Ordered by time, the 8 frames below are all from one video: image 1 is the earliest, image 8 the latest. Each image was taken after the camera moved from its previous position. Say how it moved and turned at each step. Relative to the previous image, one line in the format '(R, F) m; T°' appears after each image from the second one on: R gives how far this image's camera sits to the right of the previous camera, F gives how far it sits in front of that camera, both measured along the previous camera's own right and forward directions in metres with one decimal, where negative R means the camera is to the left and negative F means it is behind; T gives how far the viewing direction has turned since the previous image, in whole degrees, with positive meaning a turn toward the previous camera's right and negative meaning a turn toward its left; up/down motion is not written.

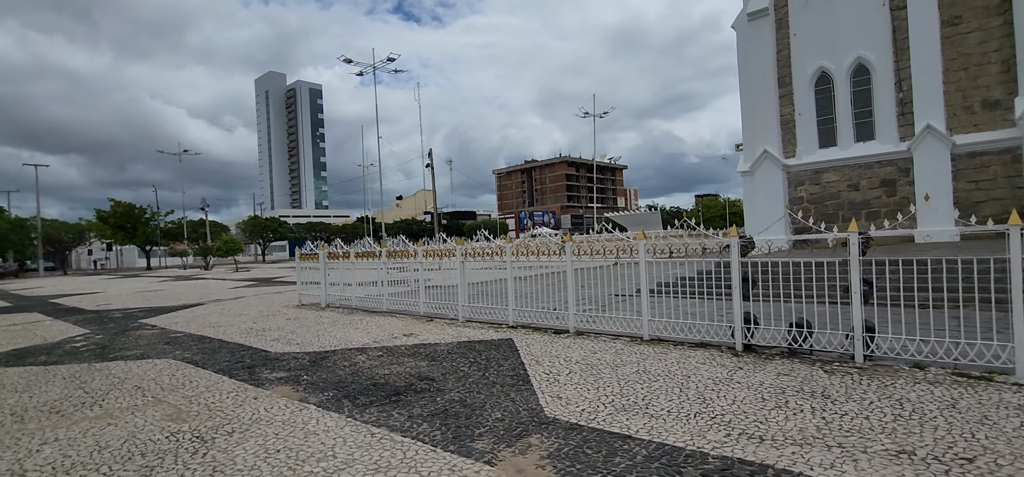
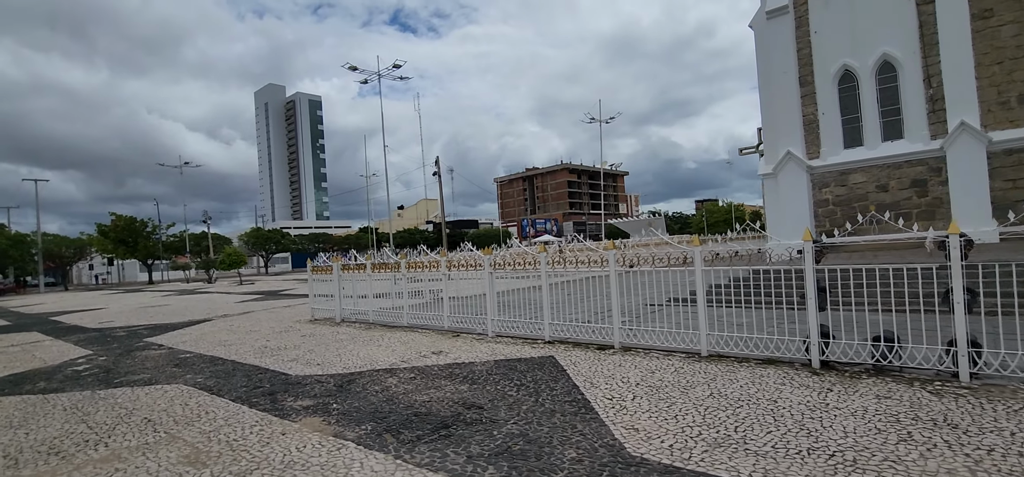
(-0.5, +0.6) m; 0°
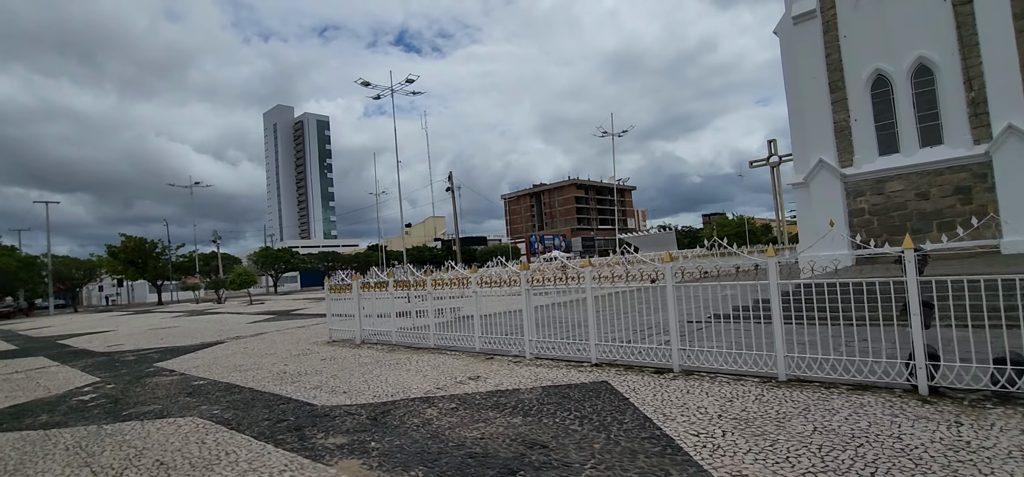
(-0.5, +0.6) m; -1°
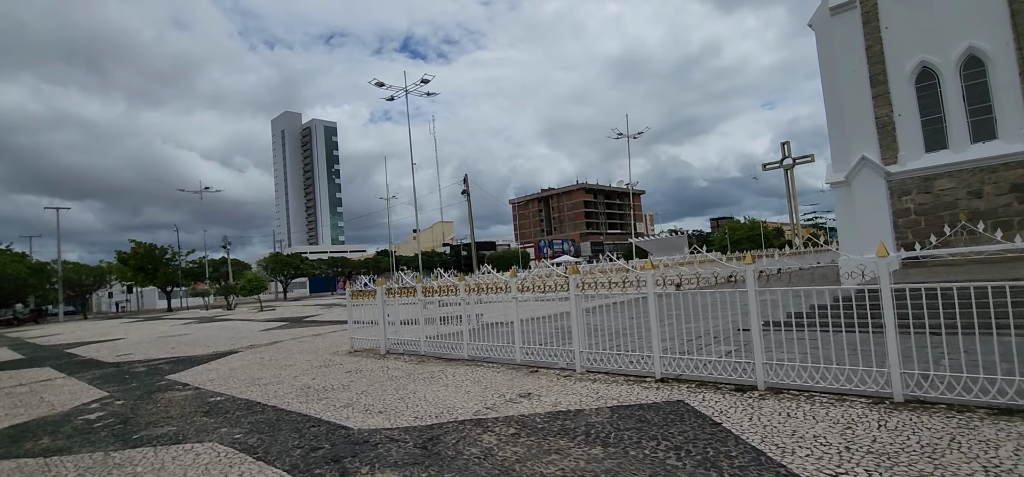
(-0.6, +0.8) m; -1°
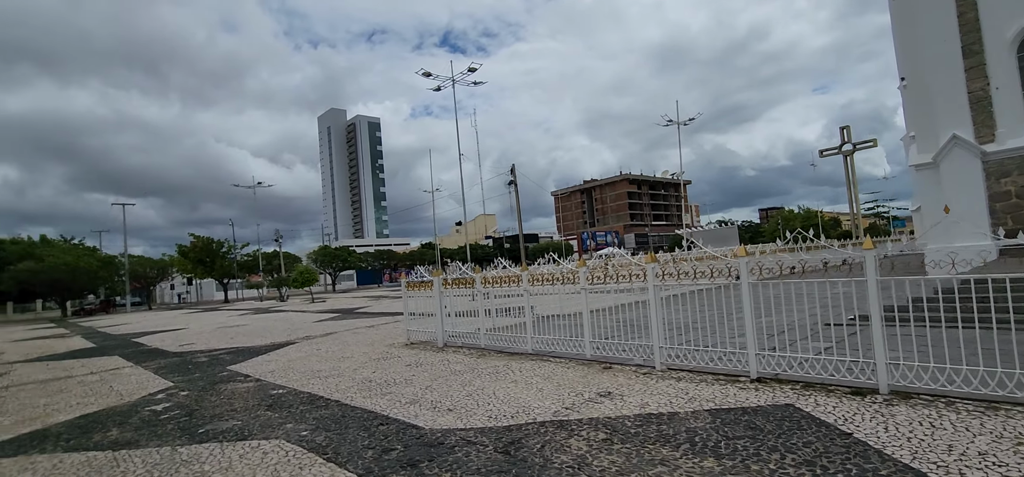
(-0.4, +0.5) m; -4°
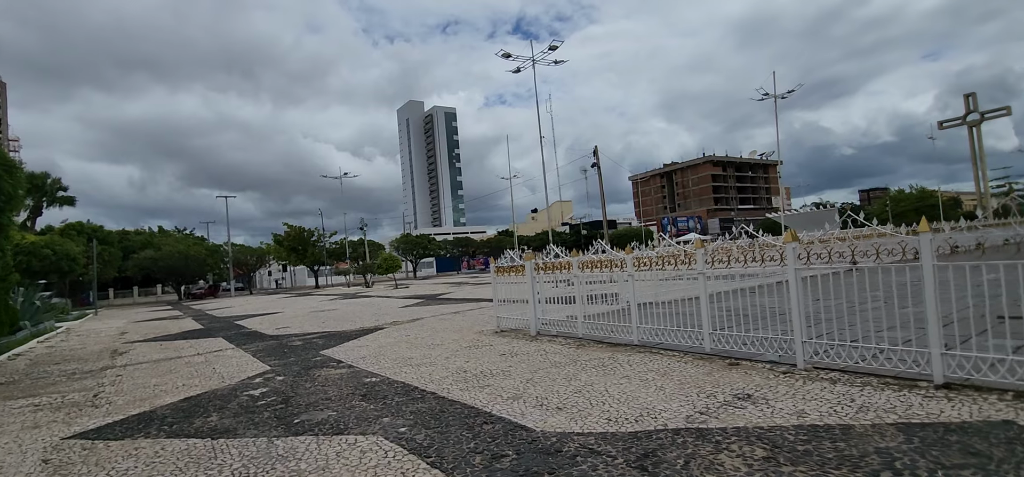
(-0.4, +0.7) m; -8°
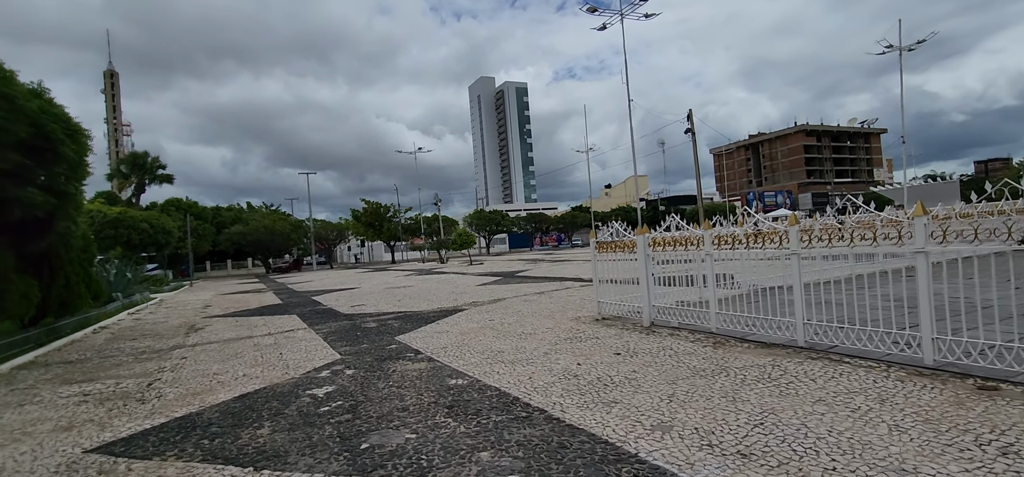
(-0.6, +1.6) m; -8°
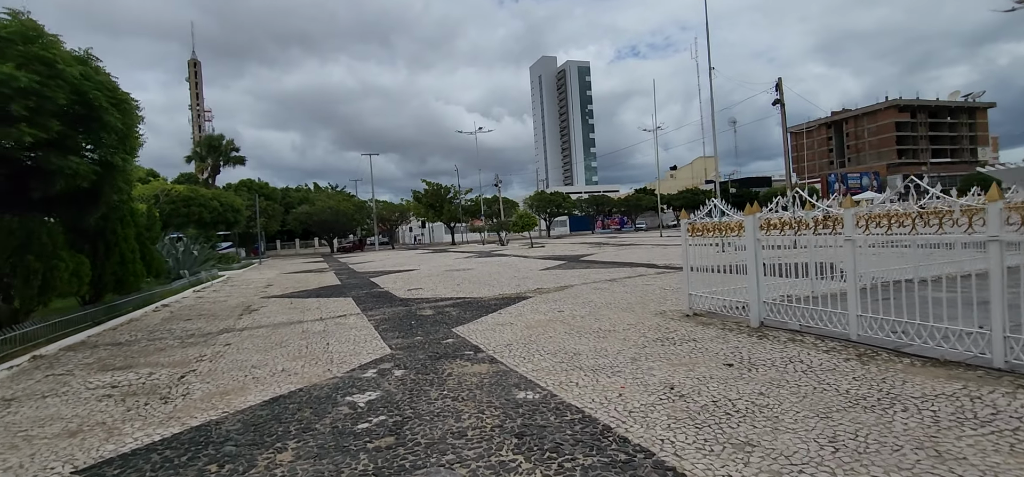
(-0.2, +1.2) m; -6°
